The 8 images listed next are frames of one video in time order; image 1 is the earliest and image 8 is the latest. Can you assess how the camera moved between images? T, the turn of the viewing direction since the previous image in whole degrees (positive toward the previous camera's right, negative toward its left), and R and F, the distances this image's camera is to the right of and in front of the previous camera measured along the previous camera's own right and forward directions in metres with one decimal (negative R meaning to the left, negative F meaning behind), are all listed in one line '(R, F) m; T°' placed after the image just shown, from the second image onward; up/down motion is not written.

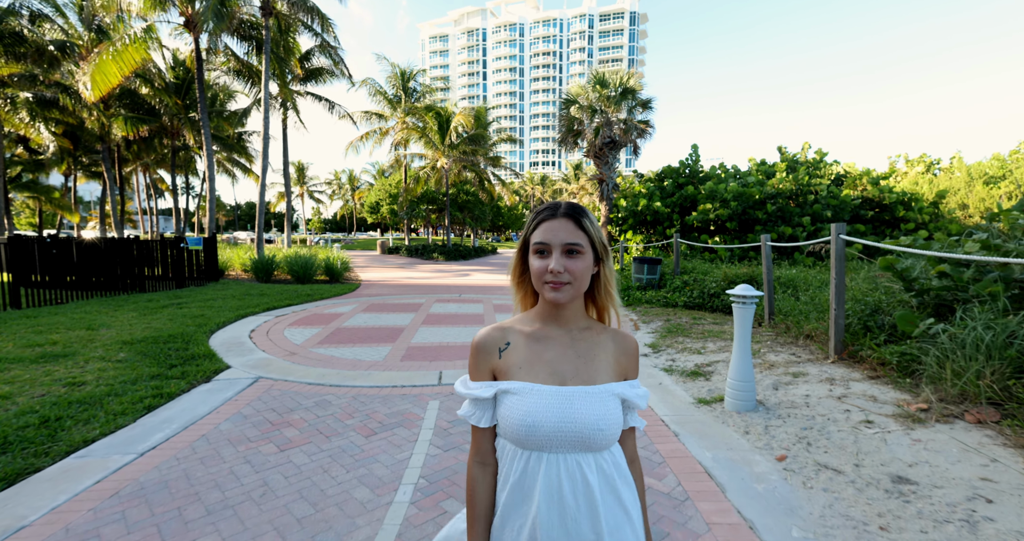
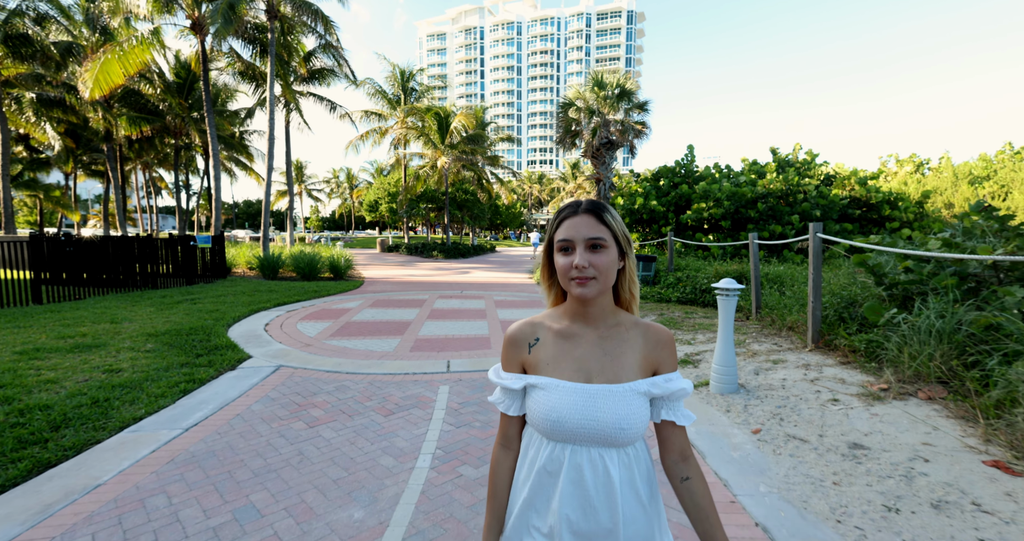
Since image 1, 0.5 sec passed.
(-0.1, -0.4) m; 0°
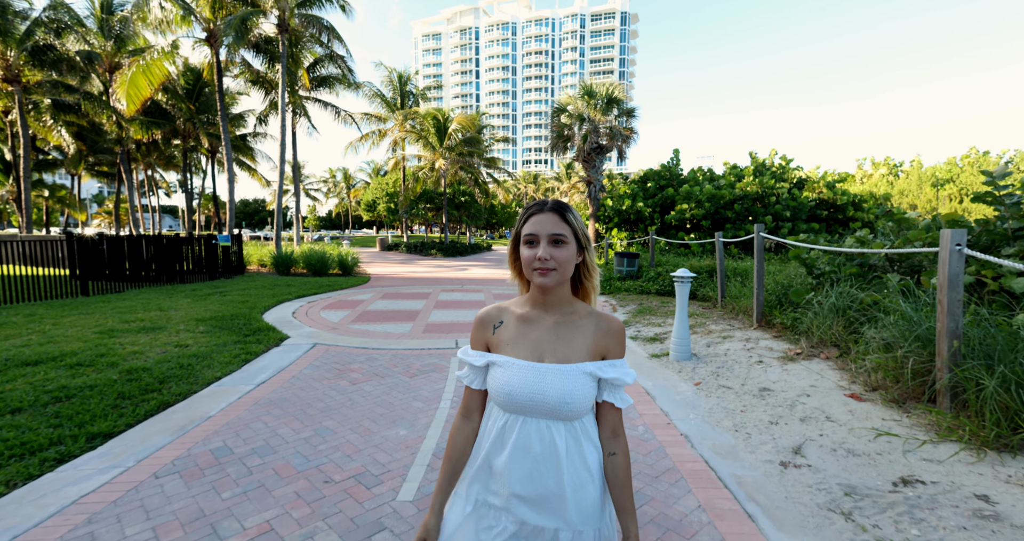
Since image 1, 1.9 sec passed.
(0.0, -1.2) m; +1°
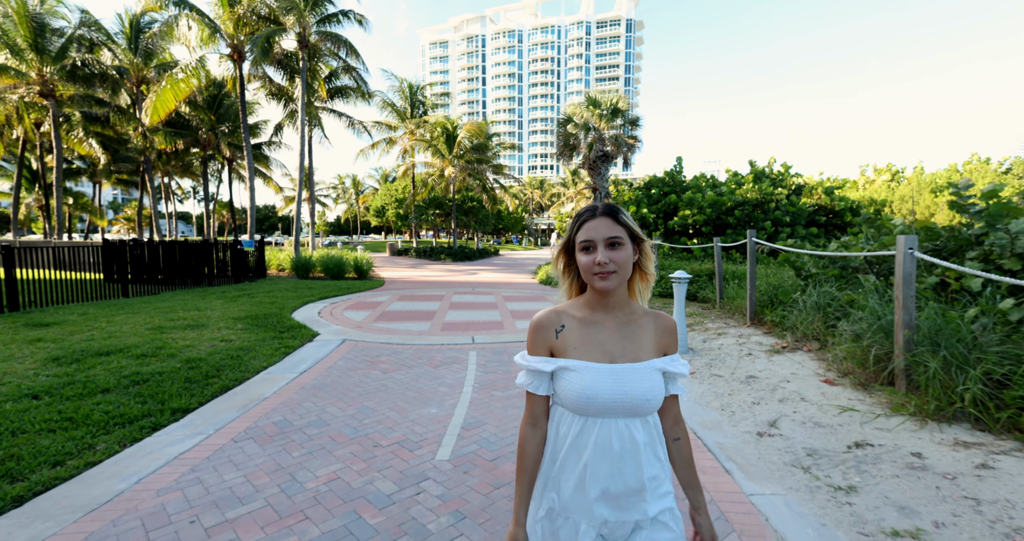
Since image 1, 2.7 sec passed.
(-0.1, -0.7) m; -1°
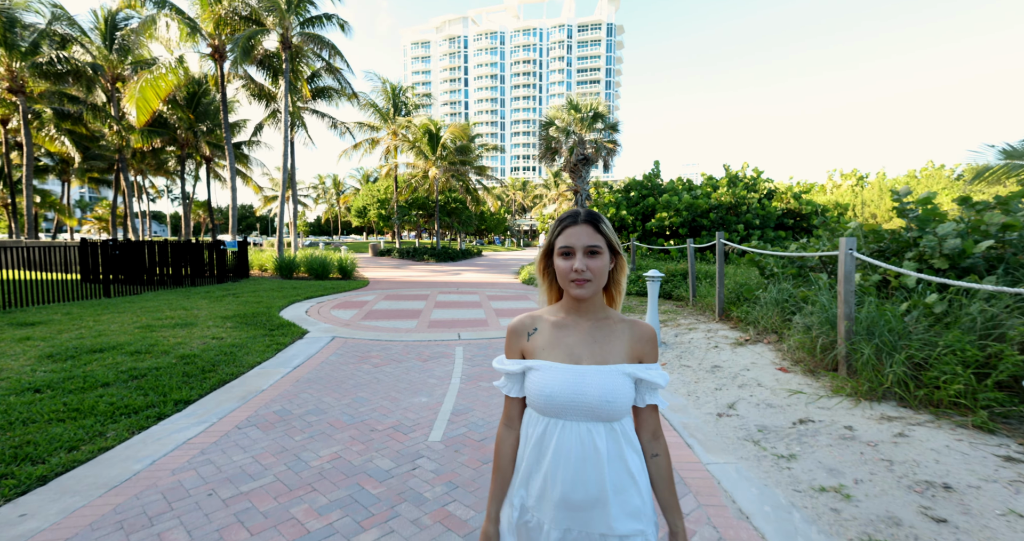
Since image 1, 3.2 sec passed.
(0.0, -0.4) m; +2°
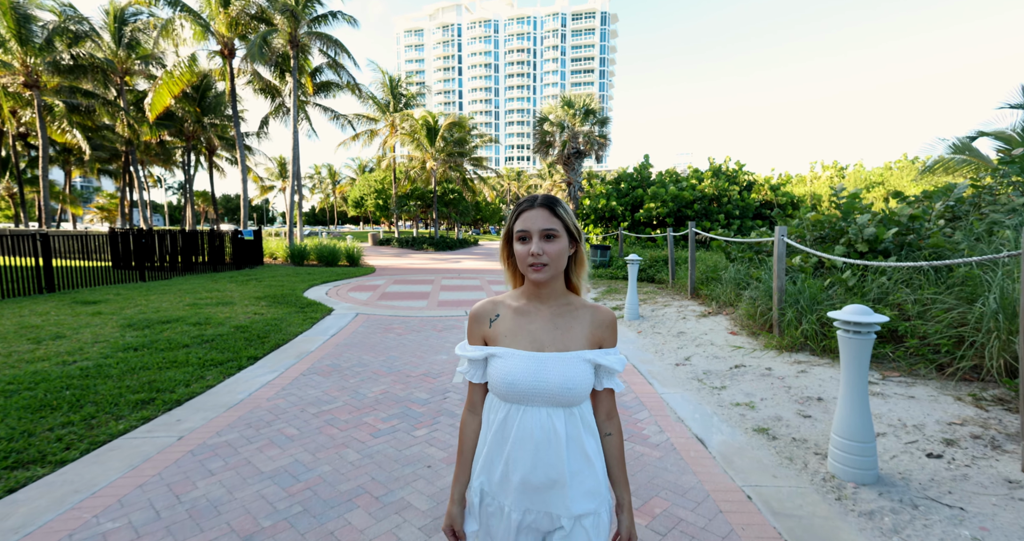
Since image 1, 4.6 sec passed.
(-0.1, -1.2) m; +1°
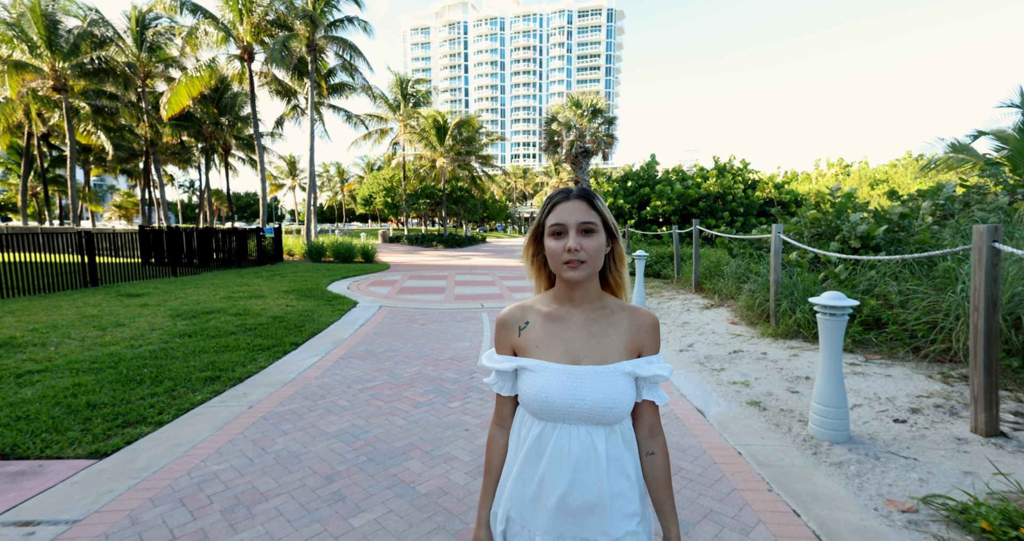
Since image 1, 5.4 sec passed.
(-0.2, -0.6) m; -1°
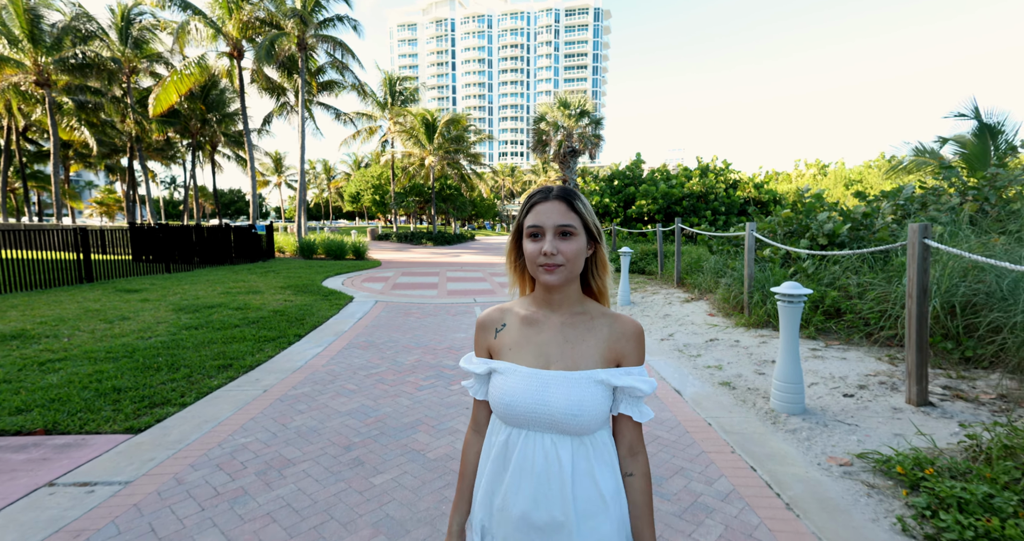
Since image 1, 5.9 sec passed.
(-0.1, -0.4) m; +1°
